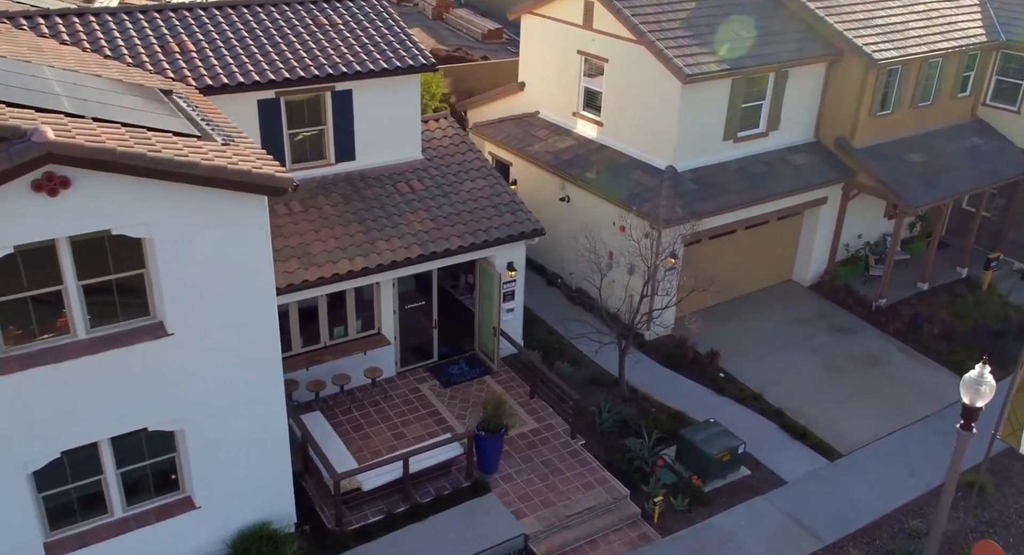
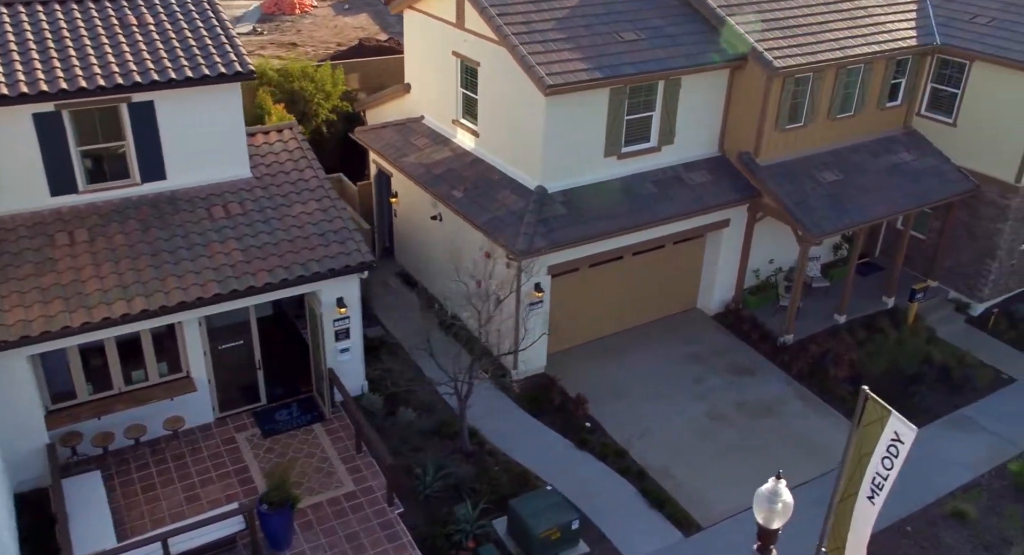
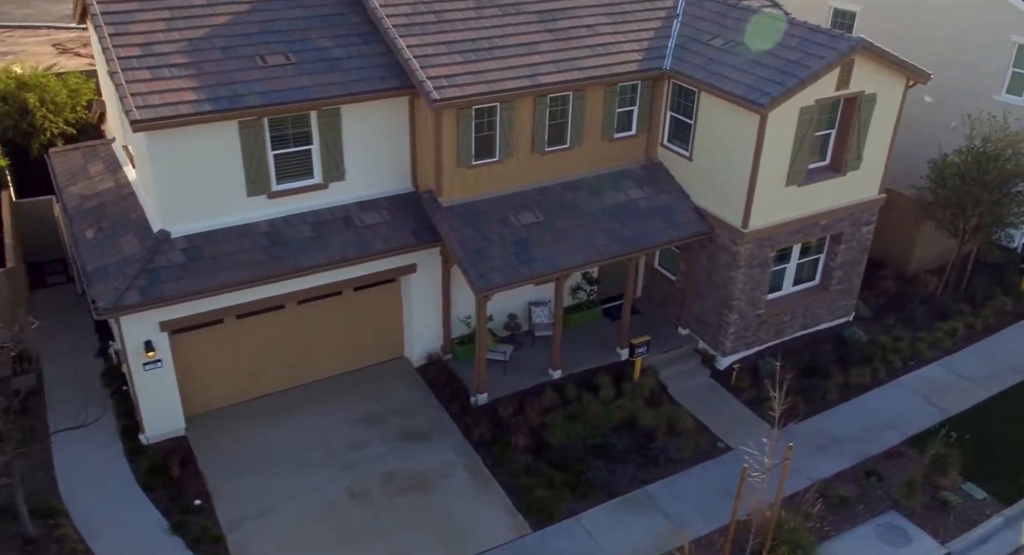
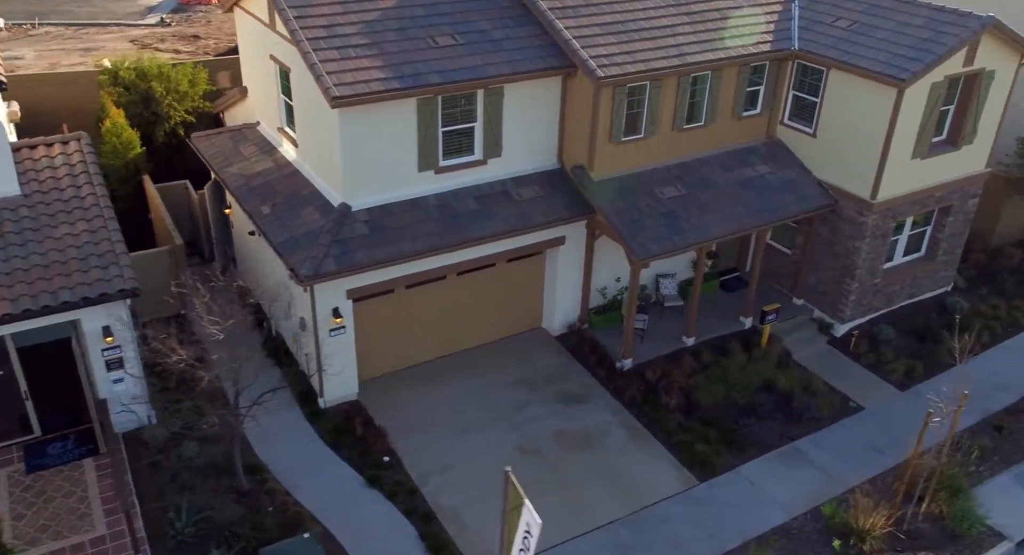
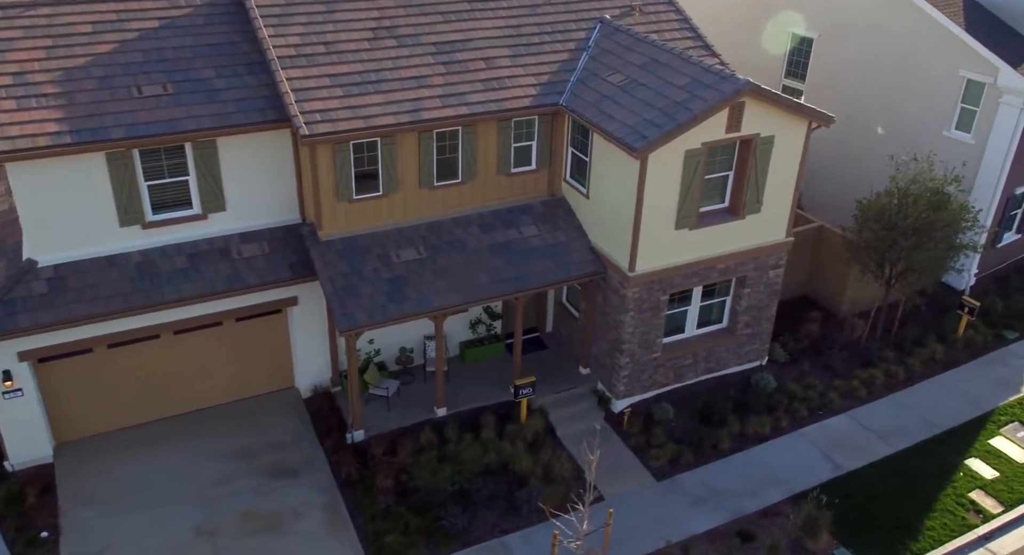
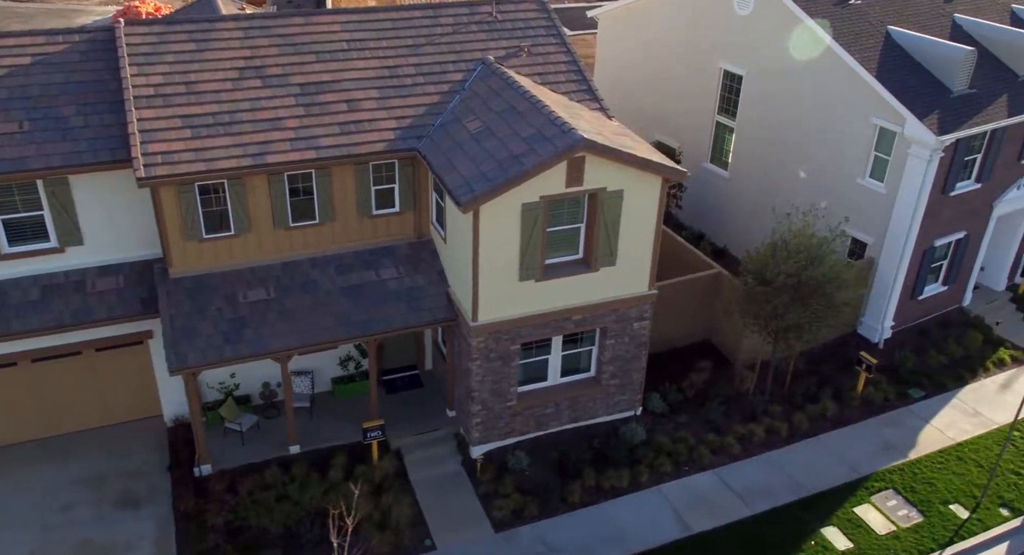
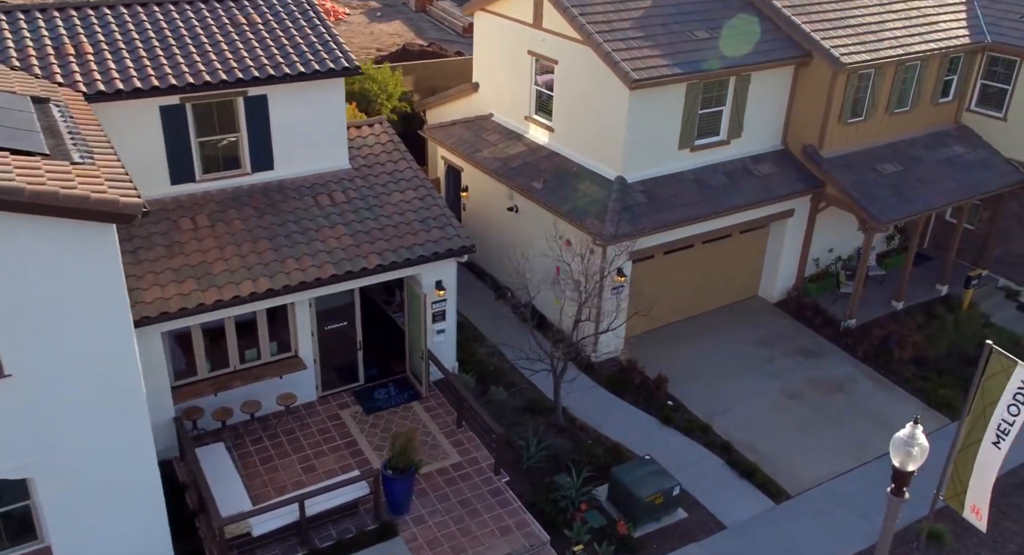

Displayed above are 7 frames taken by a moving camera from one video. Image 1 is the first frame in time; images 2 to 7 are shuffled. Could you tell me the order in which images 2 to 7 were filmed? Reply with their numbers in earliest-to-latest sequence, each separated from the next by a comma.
7, 2, 4, 3, 5, 6
